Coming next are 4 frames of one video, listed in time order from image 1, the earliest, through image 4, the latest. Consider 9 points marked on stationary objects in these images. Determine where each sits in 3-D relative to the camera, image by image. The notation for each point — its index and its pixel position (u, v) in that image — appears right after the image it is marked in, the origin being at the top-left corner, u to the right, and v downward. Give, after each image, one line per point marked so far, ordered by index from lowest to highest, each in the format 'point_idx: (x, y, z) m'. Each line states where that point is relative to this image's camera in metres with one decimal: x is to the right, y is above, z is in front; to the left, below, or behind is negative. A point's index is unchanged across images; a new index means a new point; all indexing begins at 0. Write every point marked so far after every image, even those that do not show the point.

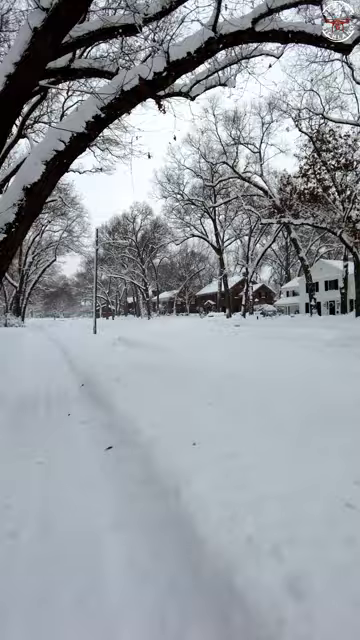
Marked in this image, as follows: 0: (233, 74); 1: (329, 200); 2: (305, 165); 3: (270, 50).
0: (+1.0, +4.7, +8.5) m
1: (+6.5, +5.2, +18.9) m
2: (+5.6, +6.9, +19.3) m
3: (+1.6, +4.8, +7.7) m
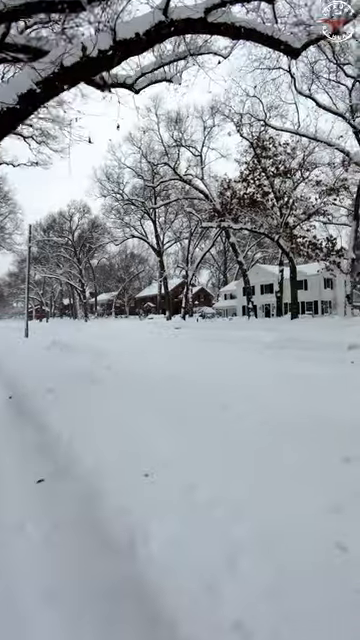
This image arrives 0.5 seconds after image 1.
0: (0.0, +4.7, +8.2) m
1: (+4.0, +5.1, +19.3) m
2: (+3.0, +6.7, +19.6) m
3: (+0.6, +4.7, +7.6) m
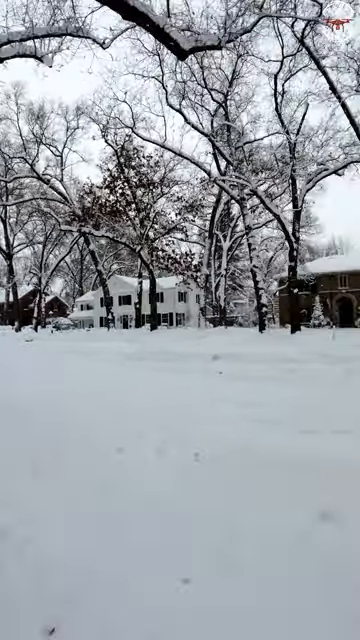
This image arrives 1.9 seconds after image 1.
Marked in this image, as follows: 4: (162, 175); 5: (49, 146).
0: (-2.2, +4.5, +7.4) m
1: (-2.1, +4.6, +19.2) m
2: (-3.1, +6.3, +19.2) m
3: (-1.4, +4.6, +7.1) m
4: (-0.8, +6.4, +19.4) m
5: (-5.6, +7.4, +18.5) m
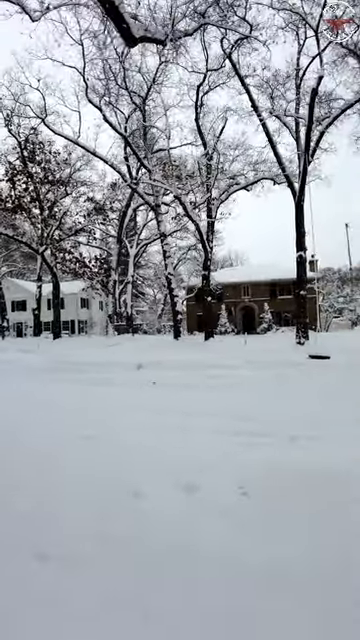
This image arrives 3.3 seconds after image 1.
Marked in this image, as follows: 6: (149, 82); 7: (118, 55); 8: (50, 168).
0: (-3.3, +4.4, +6.4) m
1: (-6.0, +4.3, +17.9) m
2: (-6.9, +6.0, +17.7) m
3: (-2.4, +4.4, +6.2) m
4: (-4.7, +6.1, +18.4) m
5: (-9.1, +7.2, +16.4) m
6: (-1.2, +9.5, +17.5) m
7: (-2.2, +9.8, +16.2) m
8: (-5.4, +6.2, +18.0) m
